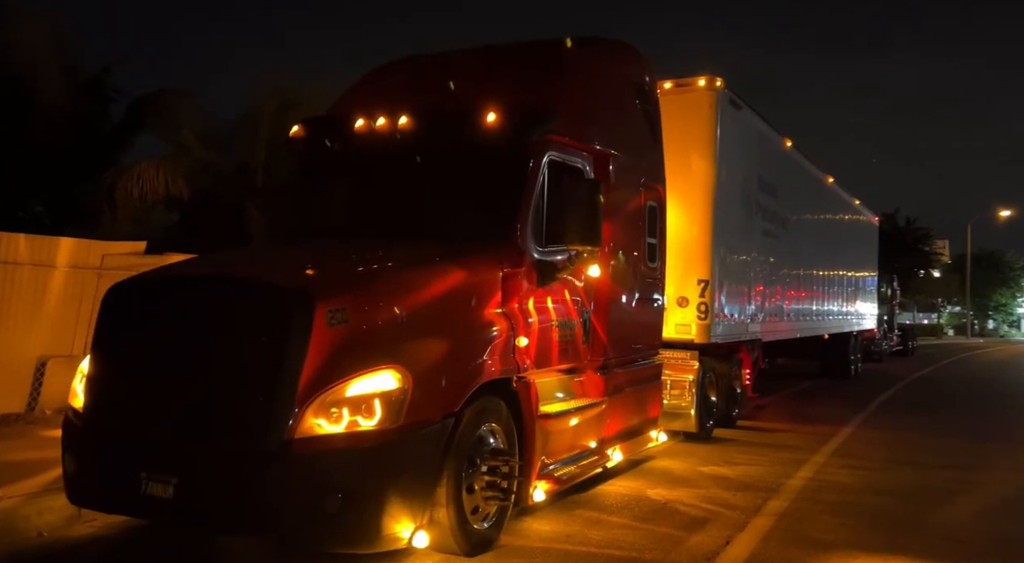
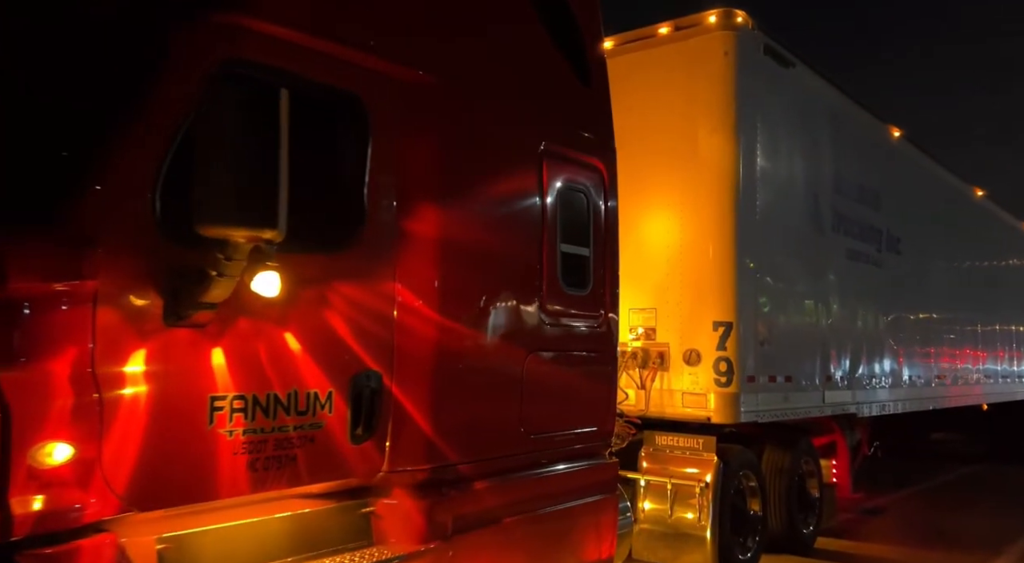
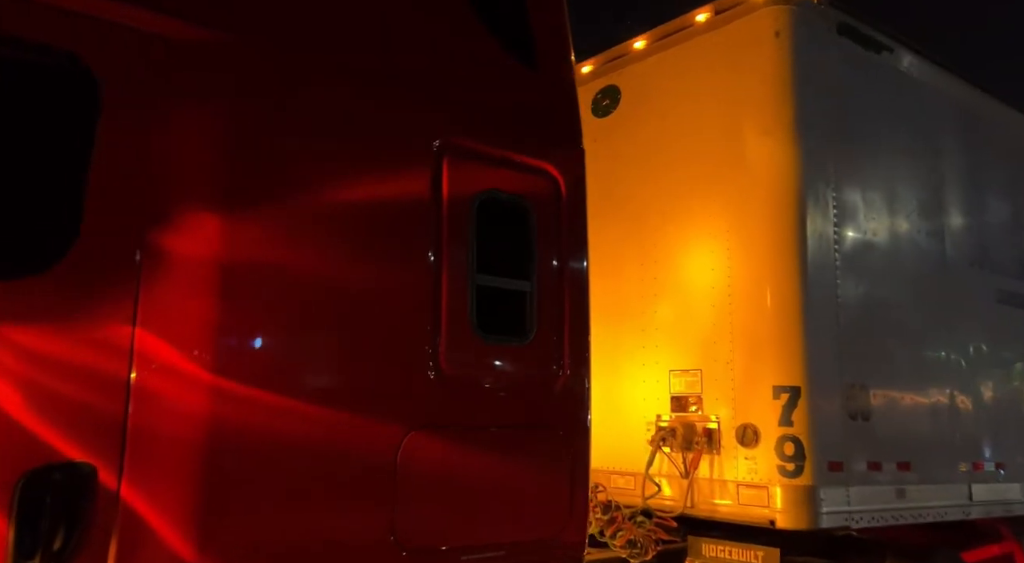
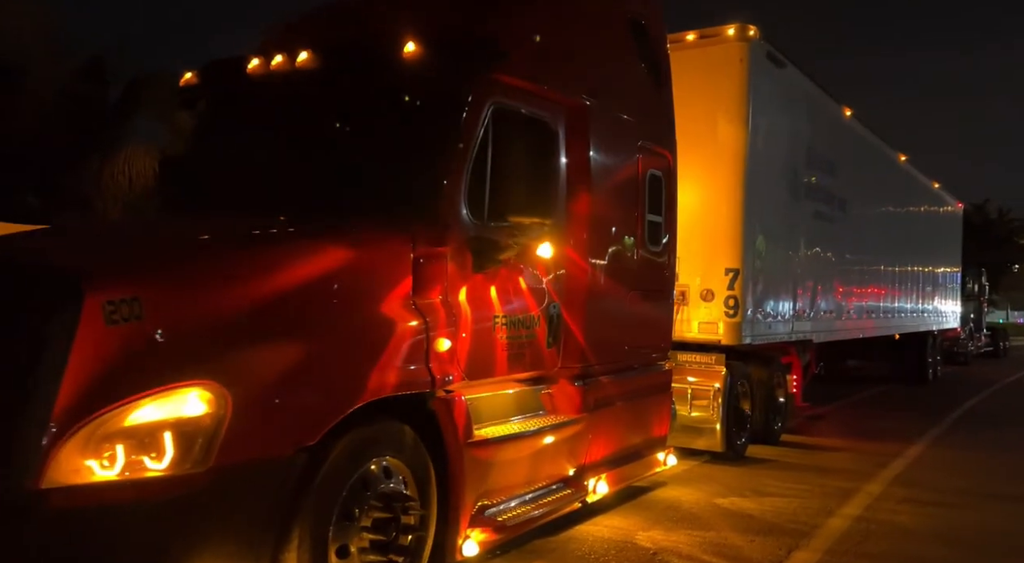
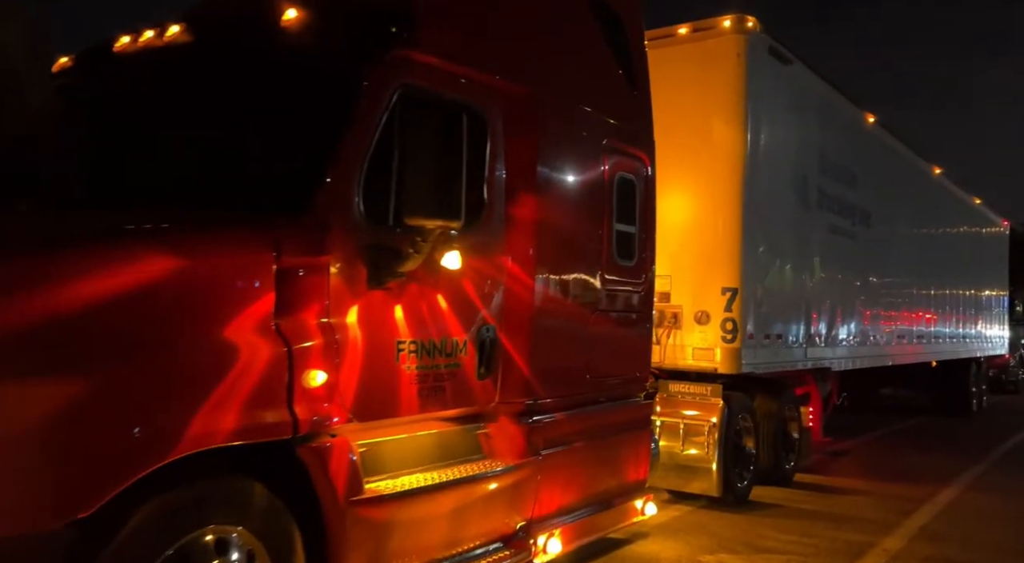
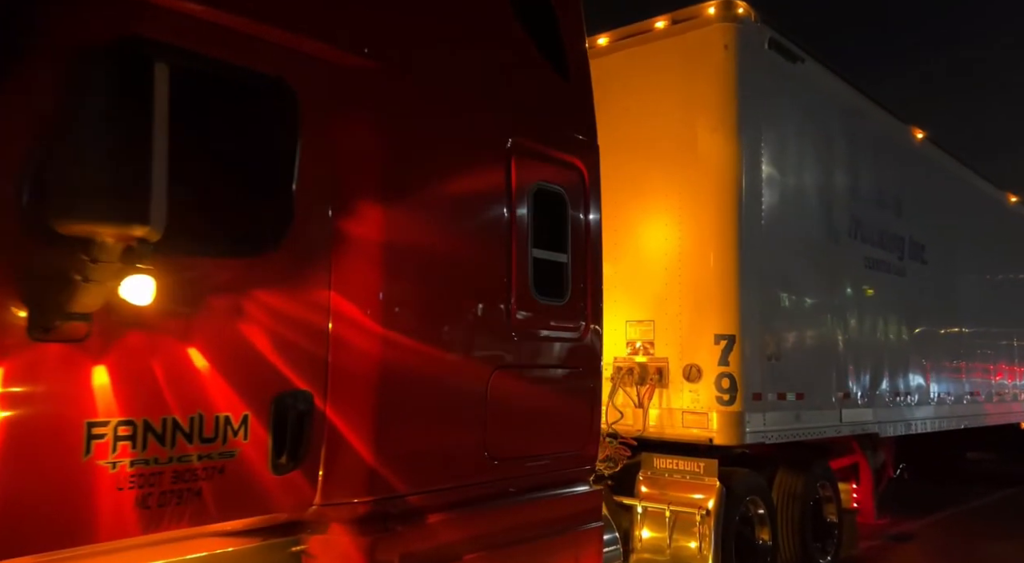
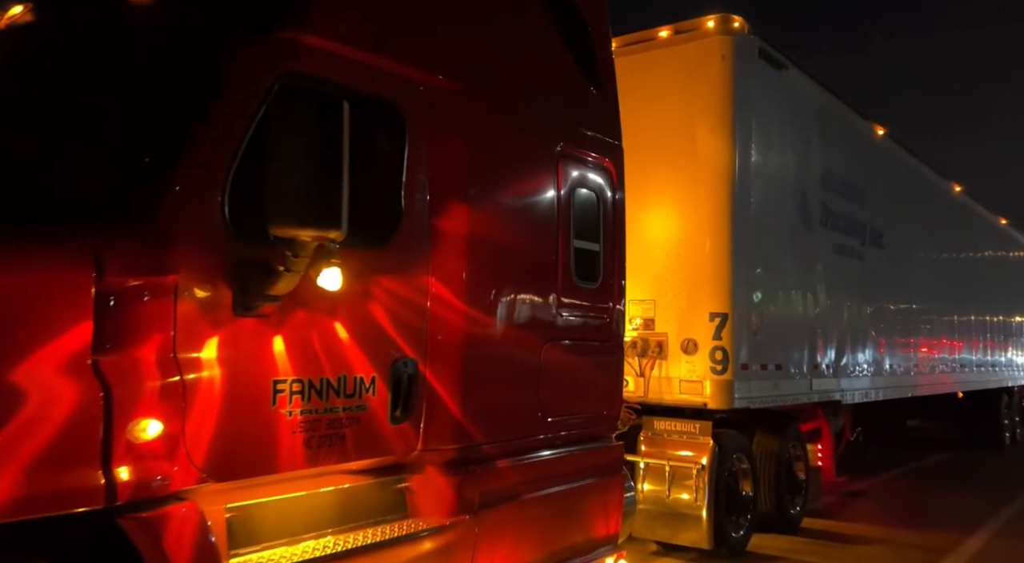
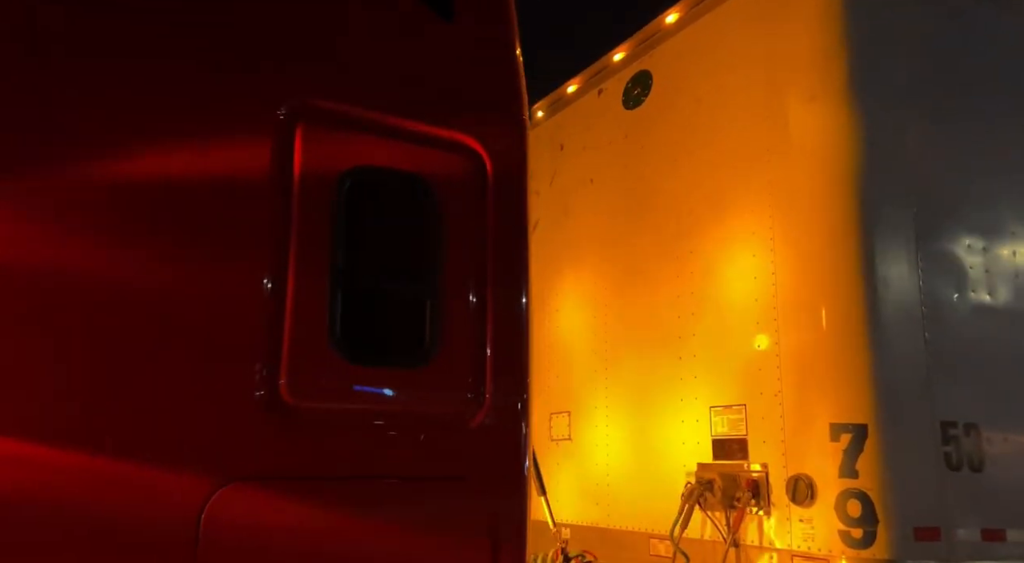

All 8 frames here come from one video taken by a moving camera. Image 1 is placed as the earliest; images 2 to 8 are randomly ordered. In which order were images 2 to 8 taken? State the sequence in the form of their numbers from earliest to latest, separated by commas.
4, 5, 7, 2, 6, 3, 8
